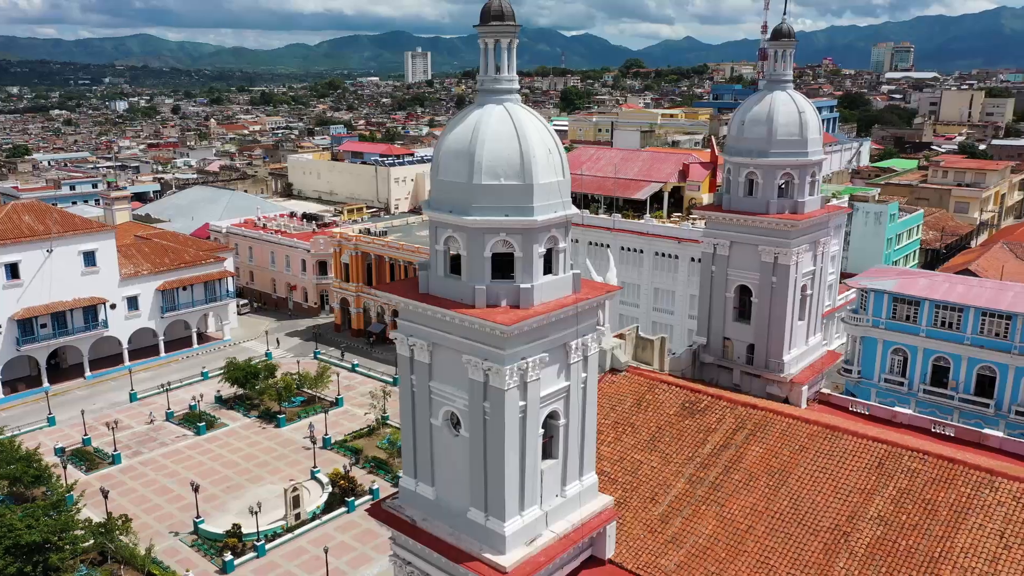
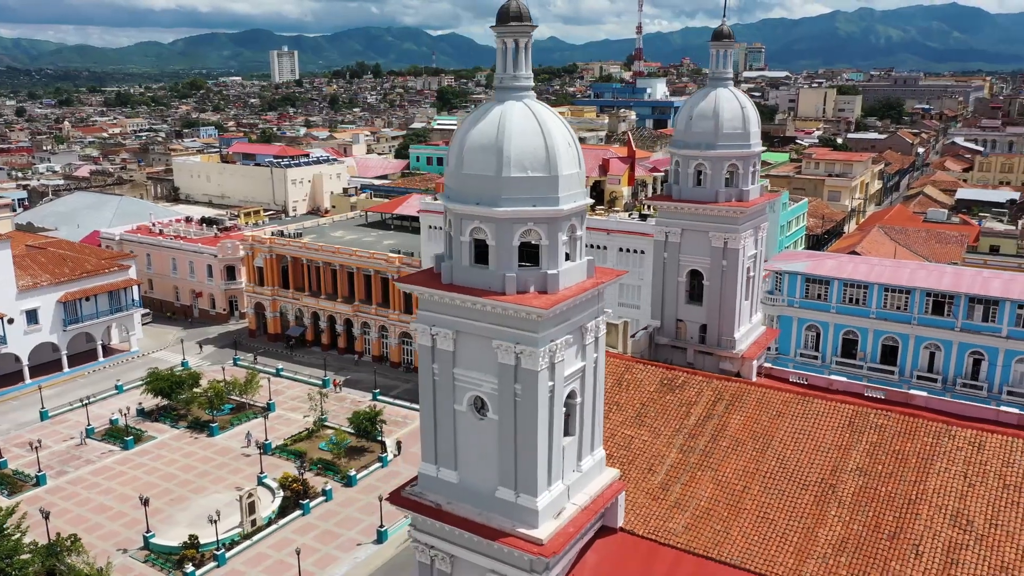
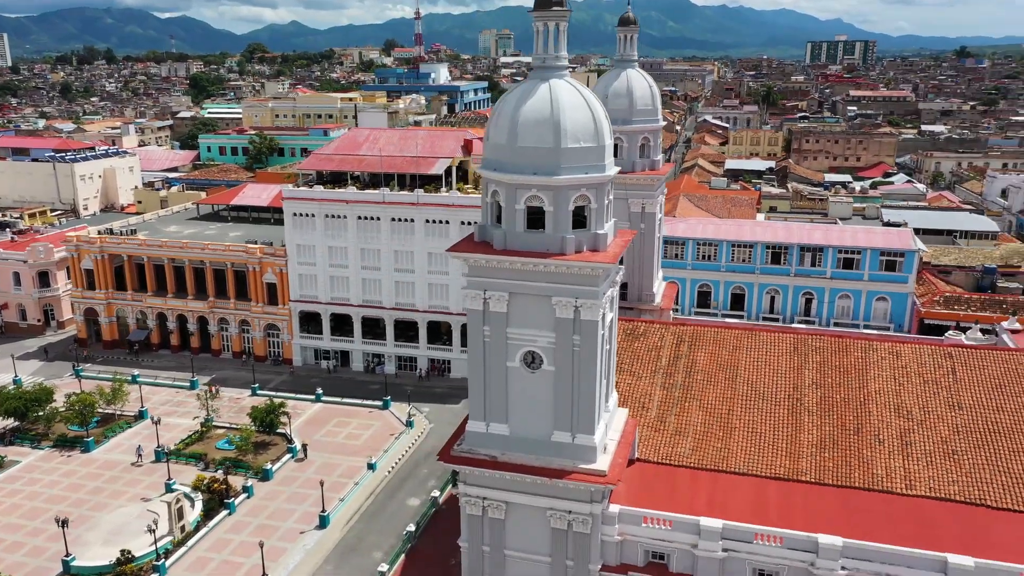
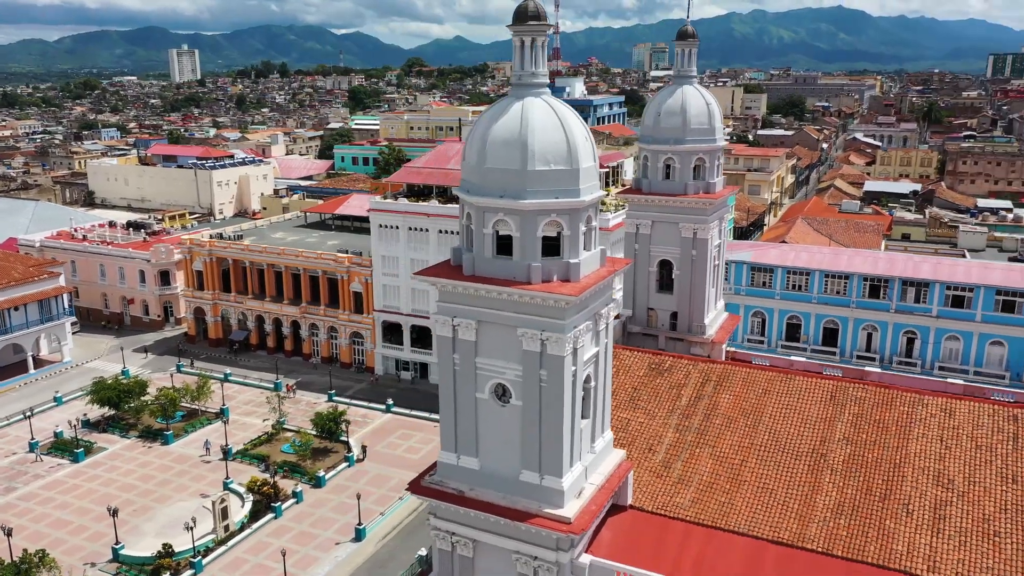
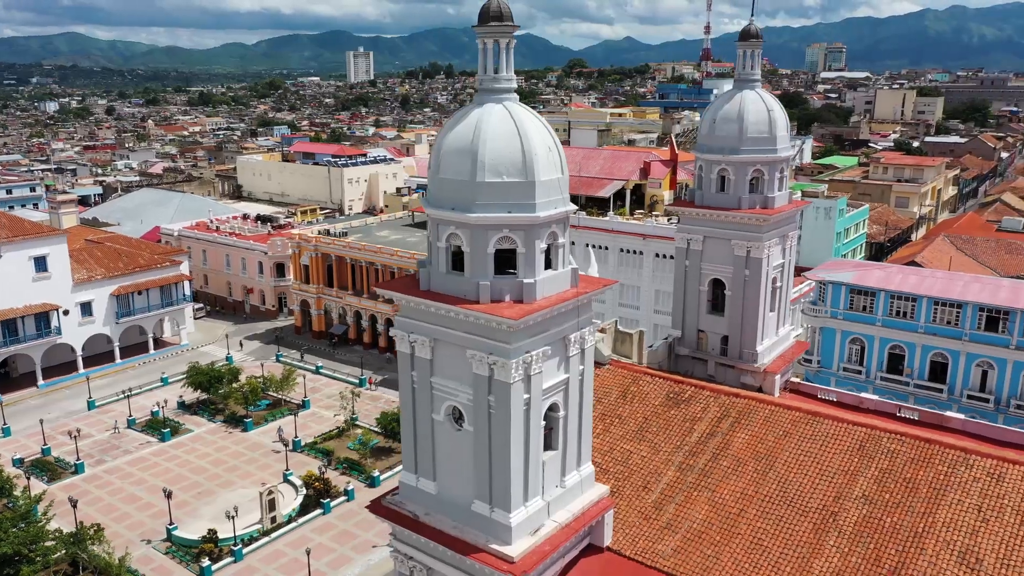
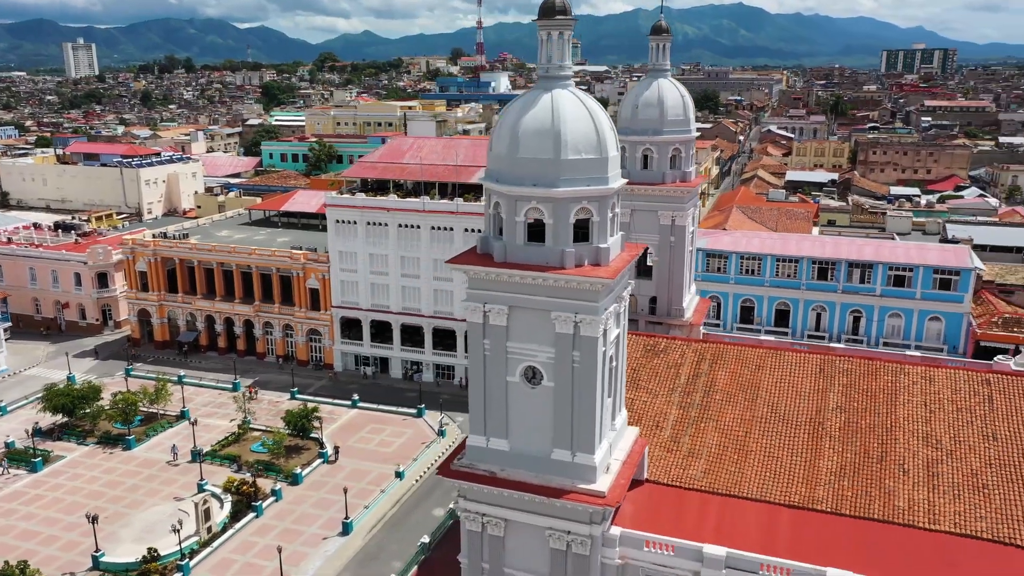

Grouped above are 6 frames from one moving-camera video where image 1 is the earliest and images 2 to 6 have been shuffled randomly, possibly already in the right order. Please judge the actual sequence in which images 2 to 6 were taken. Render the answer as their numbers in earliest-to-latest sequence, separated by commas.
5, 2, 4, 6, 3
